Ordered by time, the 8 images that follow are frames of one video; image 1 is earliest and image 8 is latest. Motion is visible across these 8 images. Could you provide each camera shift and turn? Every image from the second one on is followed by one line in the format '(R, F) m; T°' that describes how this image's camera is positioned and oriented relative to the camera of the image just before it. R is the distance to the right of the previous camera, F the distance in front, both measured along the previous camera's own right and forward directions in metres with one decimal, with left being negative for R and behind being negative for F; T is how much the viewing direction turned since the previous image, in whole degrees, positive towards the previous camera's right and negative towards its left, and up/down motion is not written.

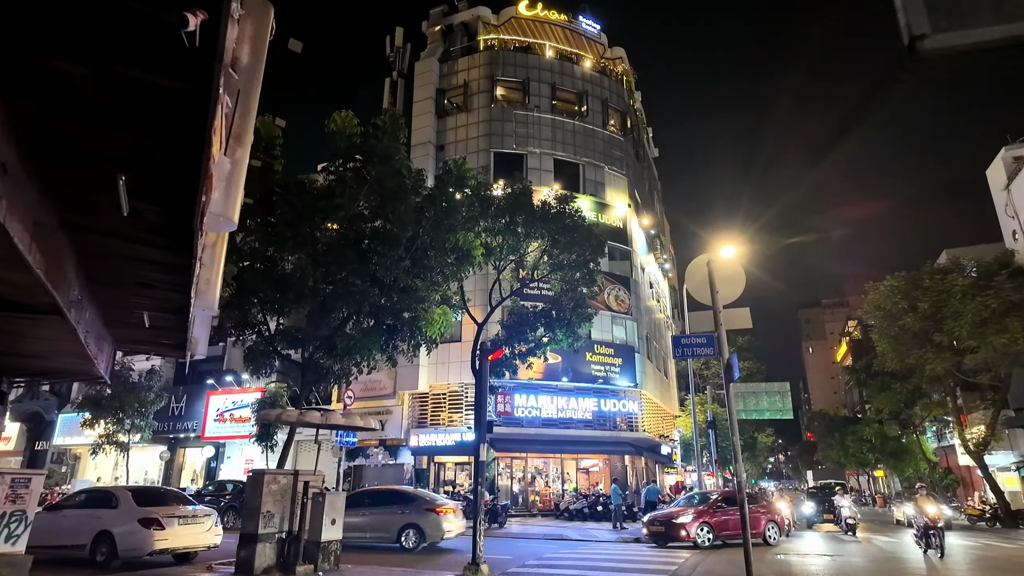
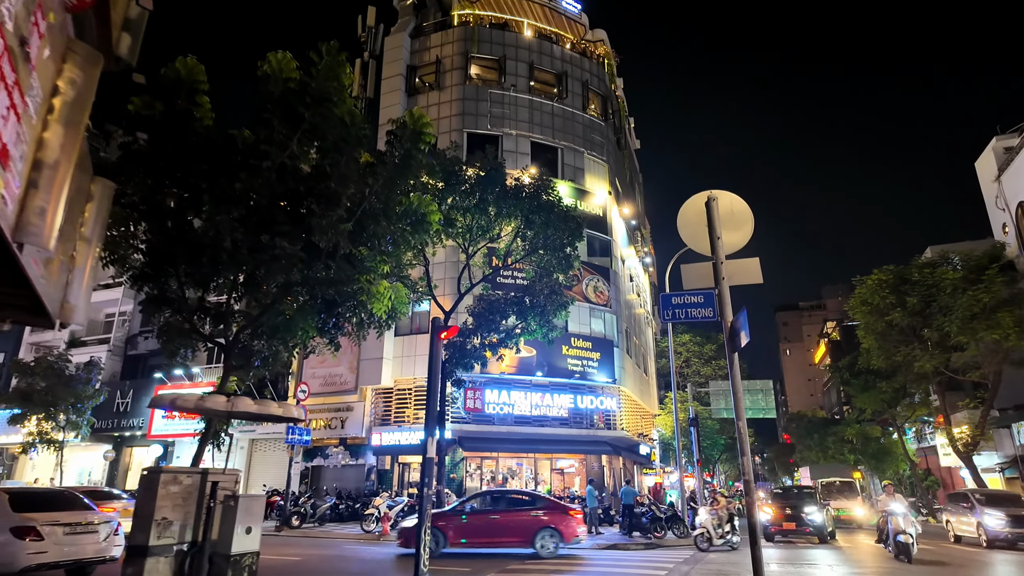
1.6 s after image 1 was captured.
(+0.3, +1.6) m; +2°
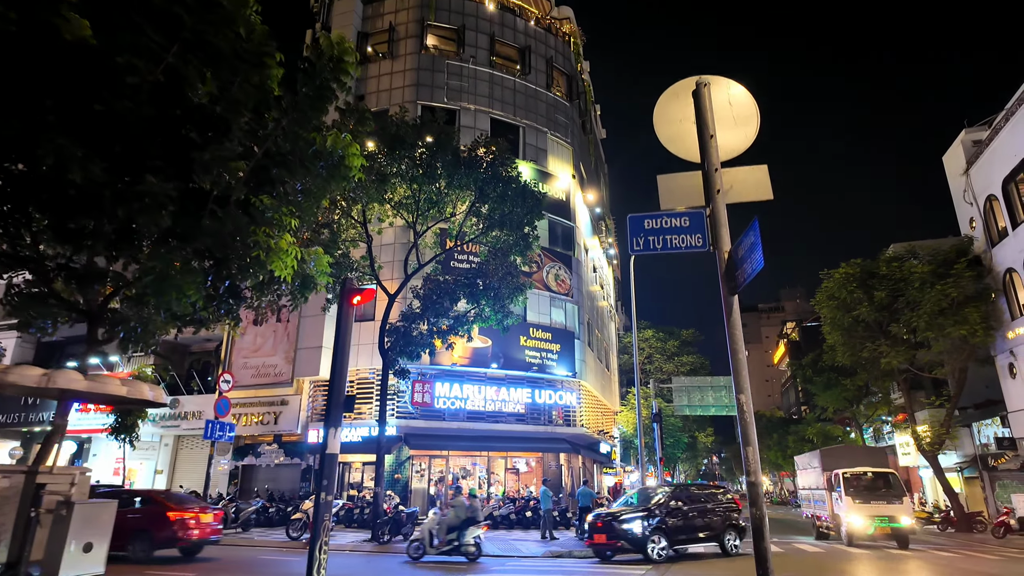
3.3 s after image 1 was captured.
(+0.4, +1.7) m; +3°
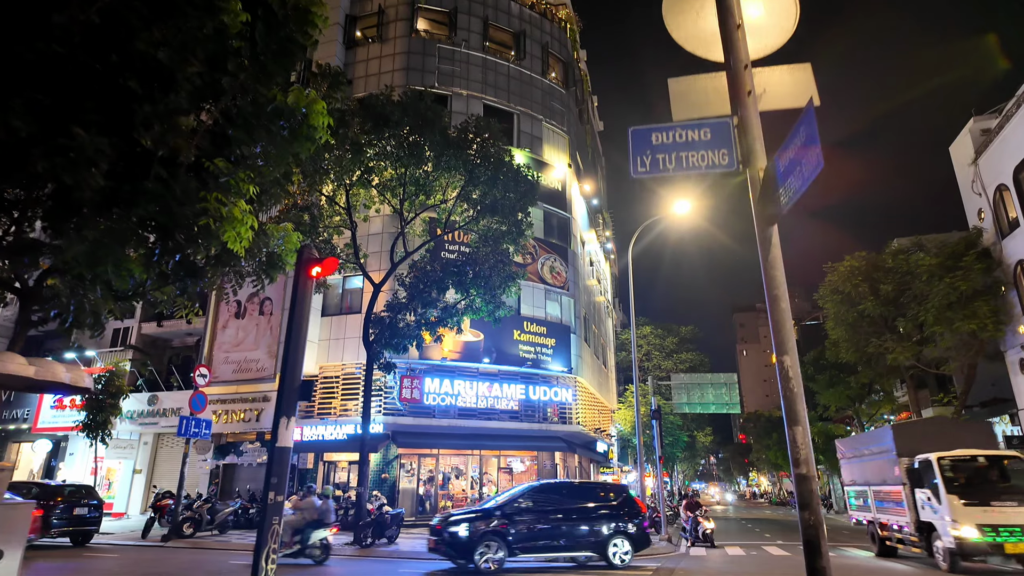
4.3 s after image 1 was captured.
(+0.2, +0.9) m; 0°
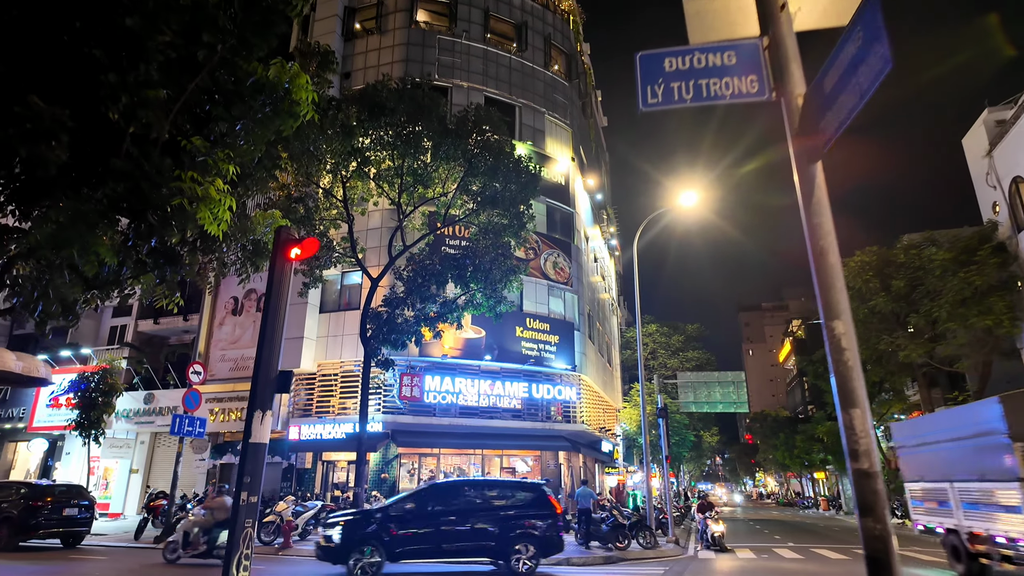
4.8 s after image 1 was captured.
(+0.1, +0.5) m; 0°
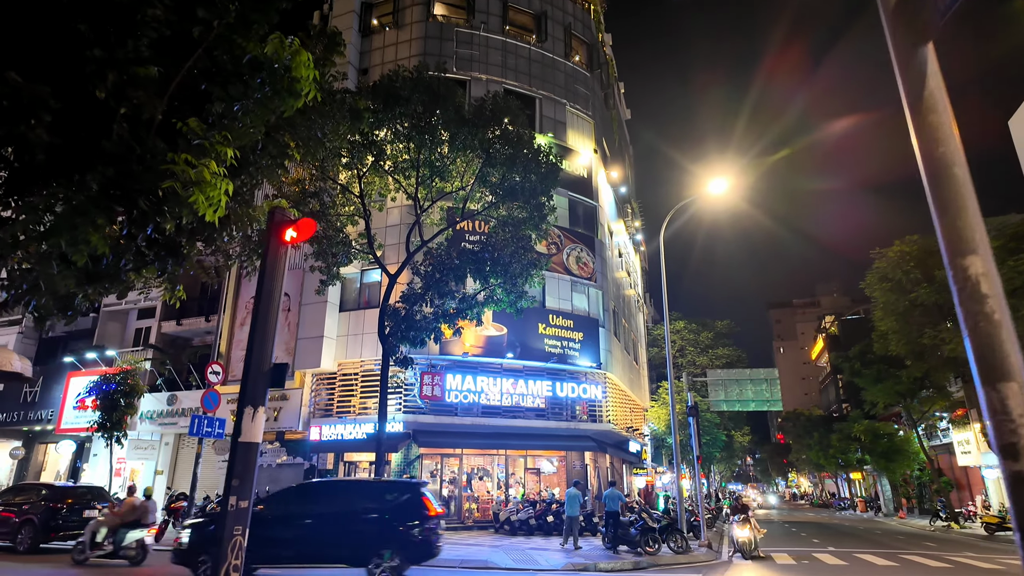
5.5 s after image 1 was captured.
(+0.1, +0.5) m; -2°
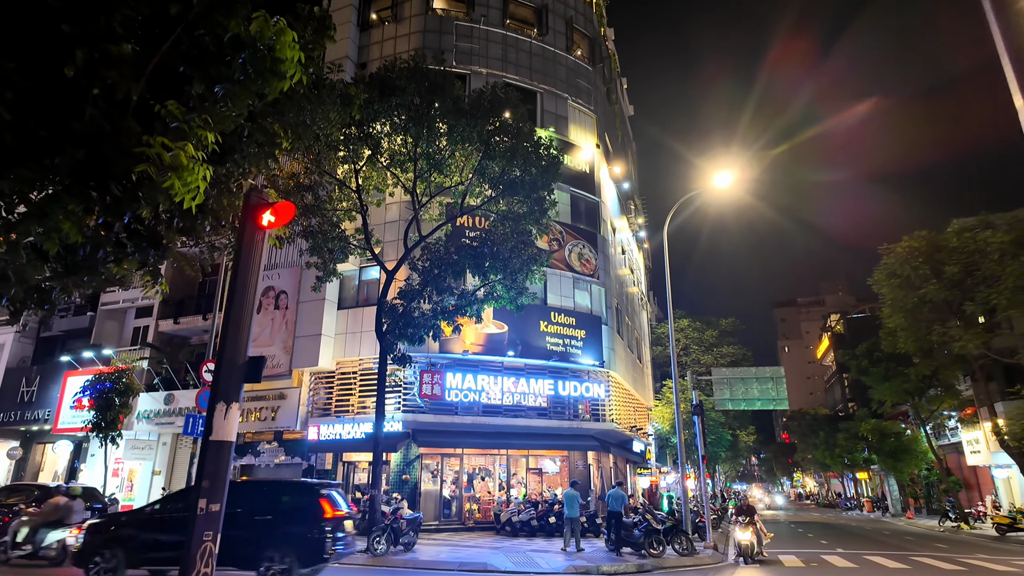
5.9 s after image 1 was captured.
(+0.1, +0.3) m; 0°
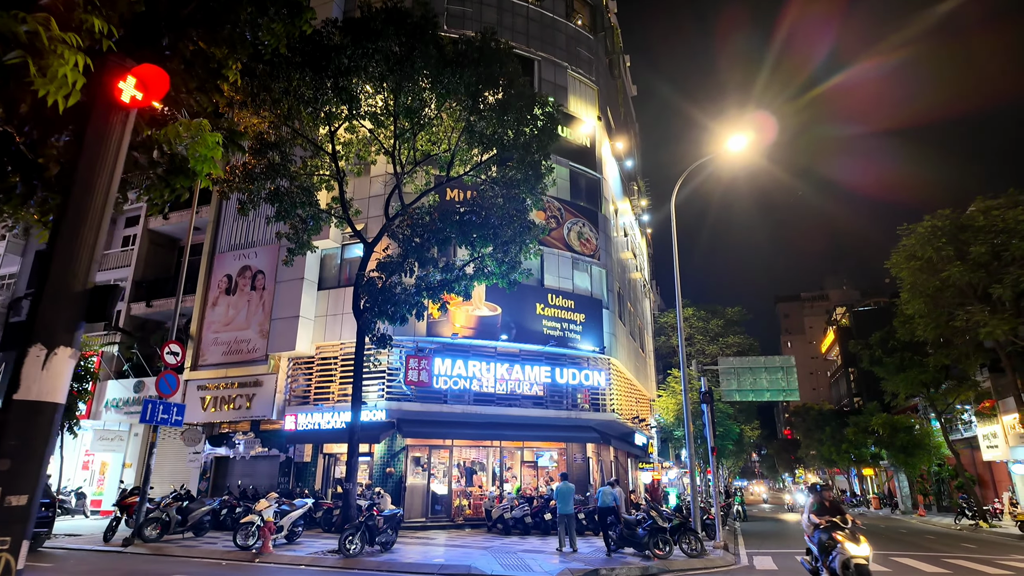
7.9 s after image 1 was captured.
(+0.2, +1.4) m; 0°
